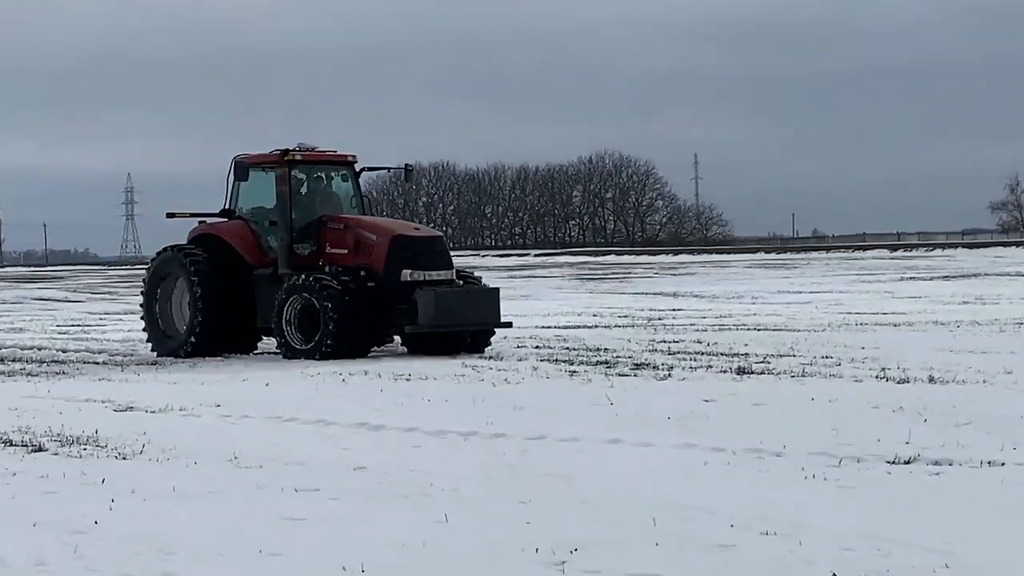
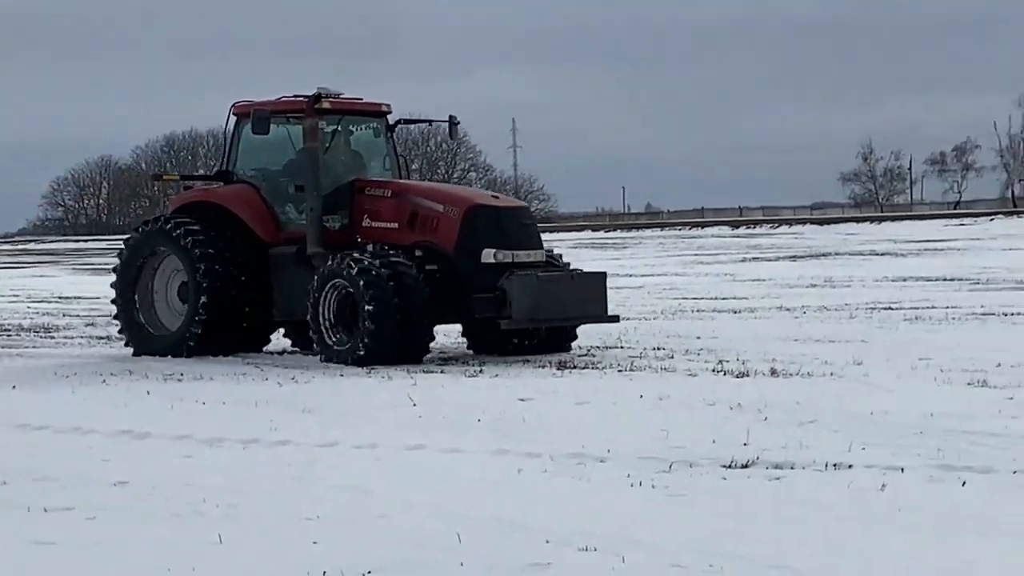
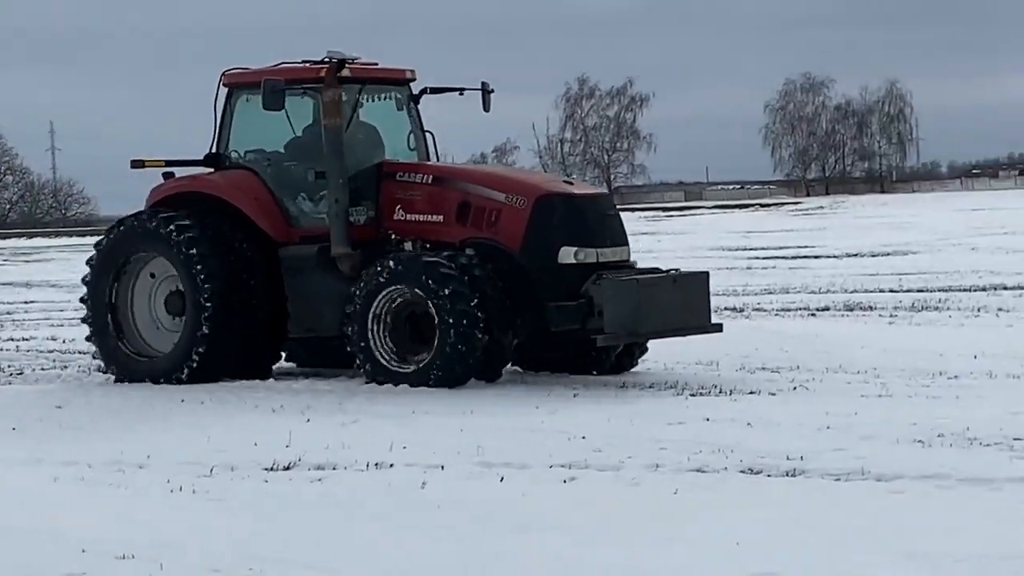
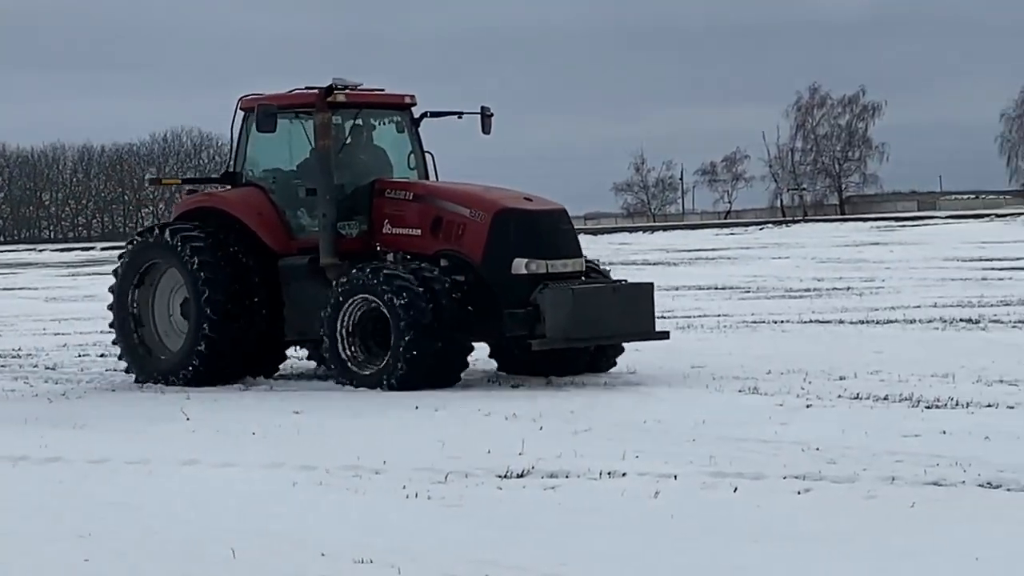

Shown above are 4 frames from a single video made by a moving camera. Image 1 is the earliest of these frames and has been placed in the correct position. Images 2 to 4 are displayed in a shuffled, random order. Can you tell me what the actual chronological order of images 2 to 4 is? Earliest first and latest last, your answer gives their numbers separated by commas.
2, 4, 3
